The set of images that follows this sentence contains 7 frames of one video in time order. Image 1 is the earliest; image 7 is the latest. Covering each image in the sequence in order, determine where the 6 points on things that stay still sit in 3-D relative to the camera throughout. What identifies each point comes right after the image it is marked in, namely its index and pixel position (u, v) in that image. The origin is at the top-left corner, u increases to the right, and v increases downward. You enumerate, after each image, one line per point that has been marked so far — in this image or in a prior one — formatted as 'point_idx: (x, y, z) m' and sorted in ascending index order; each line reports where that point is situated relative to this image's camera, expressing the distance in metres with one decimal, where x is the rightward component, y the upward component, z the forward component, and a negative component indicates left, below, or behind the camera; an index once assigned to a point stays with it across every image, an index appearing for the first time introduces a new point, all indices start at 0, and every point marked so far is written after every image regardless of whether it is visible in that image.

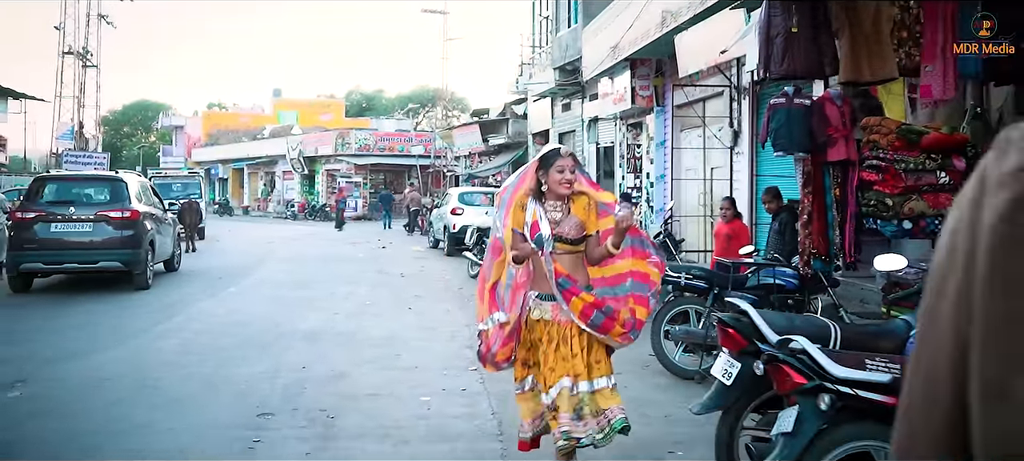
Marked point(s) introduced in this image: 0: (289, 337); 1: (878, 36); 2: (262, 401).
0: (-1.9, -0.9, +7.7) m
1: (+2.4, +1.3, +5.9) m
2: (-1.5, -1.0, +5.3) m
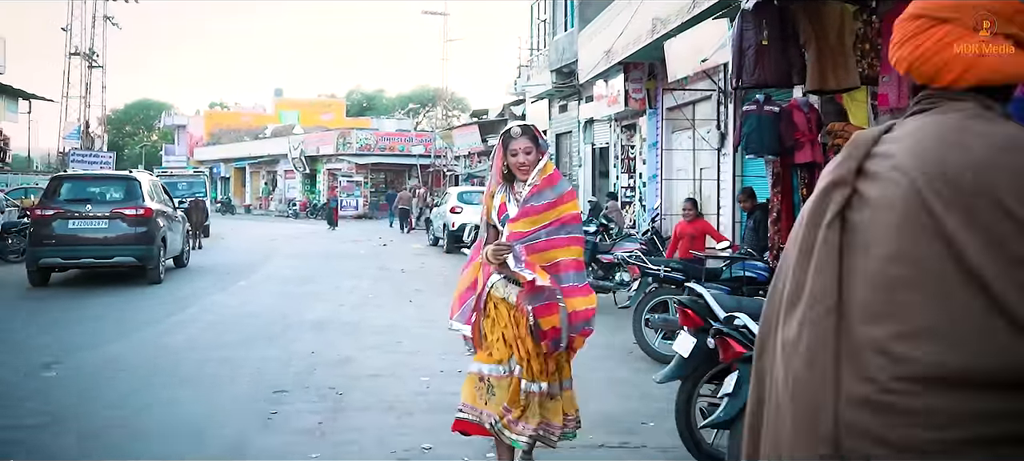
0: (-1.9, -0.9, +8.2) m
1: (+2.3, +1.3, +6.4) m
2: (-1.5, -1.0, +5.9) m
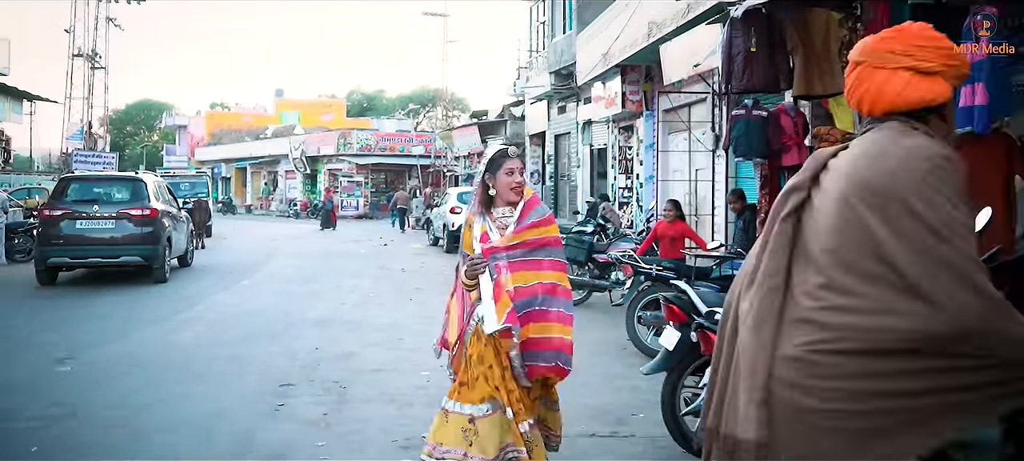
0: (-2.0, -0.9, +8.4) m
1: (+2.3, +1.3, +6.7) m
2: (-1.5, -1.0, +6.1) m
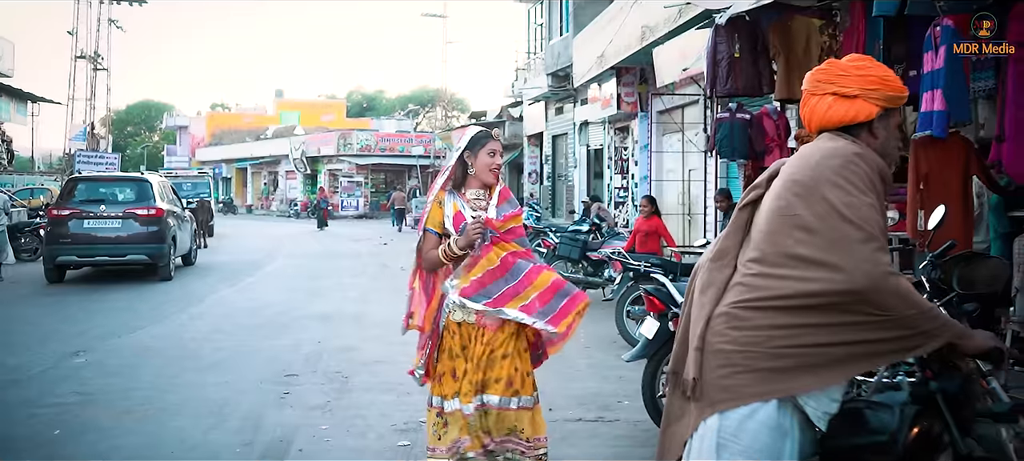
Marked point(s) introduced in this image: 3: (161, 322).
0: (-2.0, -0.9, +8.7) m
1: (+2.3, +1.3, +7.0) m
2: (-1.6, -0.9, +6.4) m
3: (-3.3, -0.9, +8.6) m
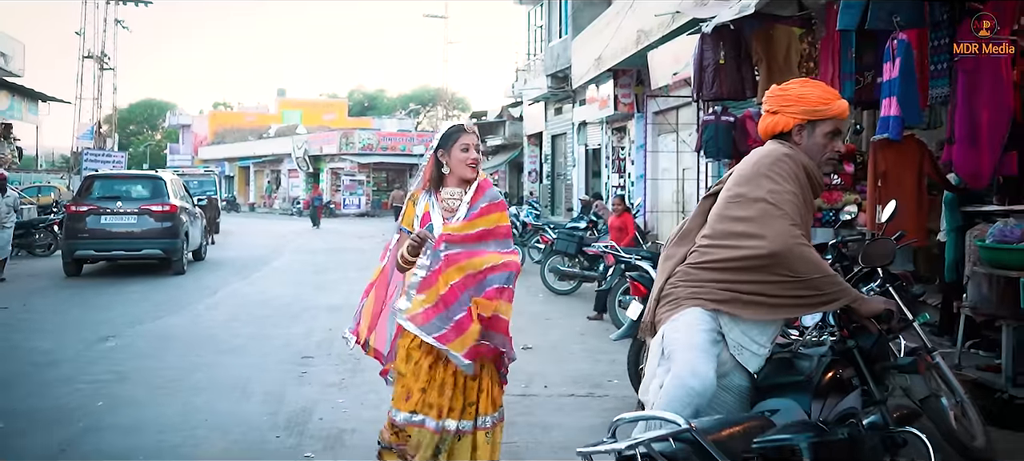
0: (-2.0, -0.8, +9.3) m
1: (+2.3, +1.3, +7.5) m
2: (-1.6, -0.9, +6.9) m
3: (-3.3, -0.8, +9.1) m
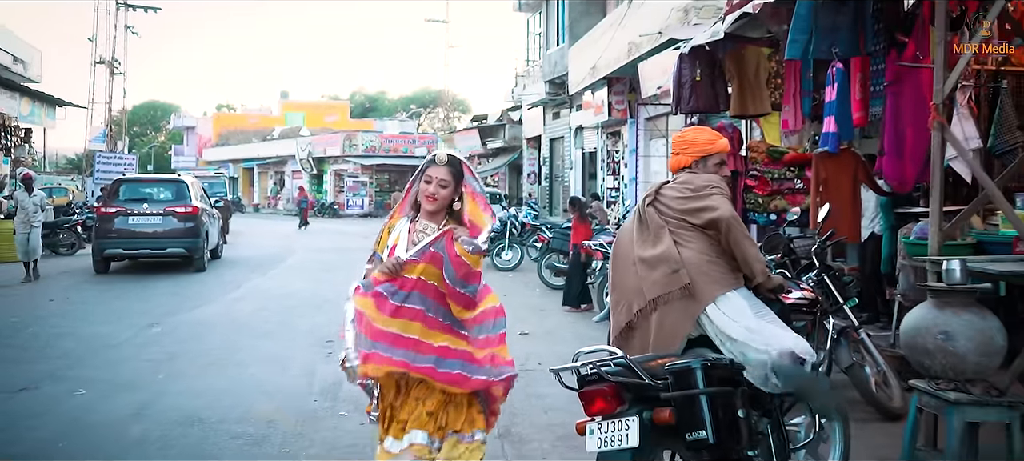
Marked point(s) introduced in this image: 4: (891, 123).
0: (-2.0, -0.8, +10.2) m
1: (+2.3, +1.3, +8.4) m
2: (-1.6, -0.9, +7.8) m
3: (-3.3, -0.8, +10.0) m
4: (+2.4, +0.7, +5.9) m
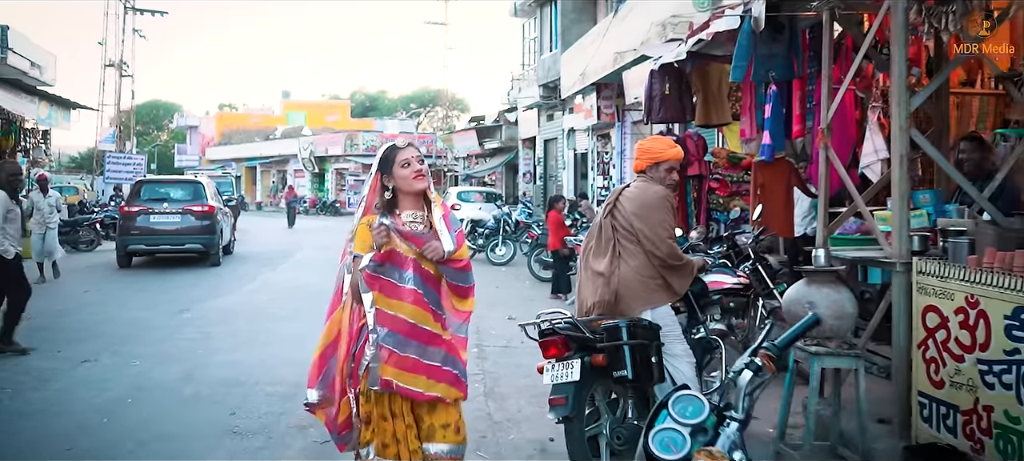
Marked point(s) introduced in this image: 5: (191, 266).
0: (-2.1, -0.8, +11.2) m
1: (+2.1, +1.4, +9.5) m
2: (-1.7, -0.9, +8.9) m
3: (-3.5, -0.8, +11.1) m
4: (+2.3, +0.7, +6.9) m
5: (-5.2, -0.6, +14.9) m
